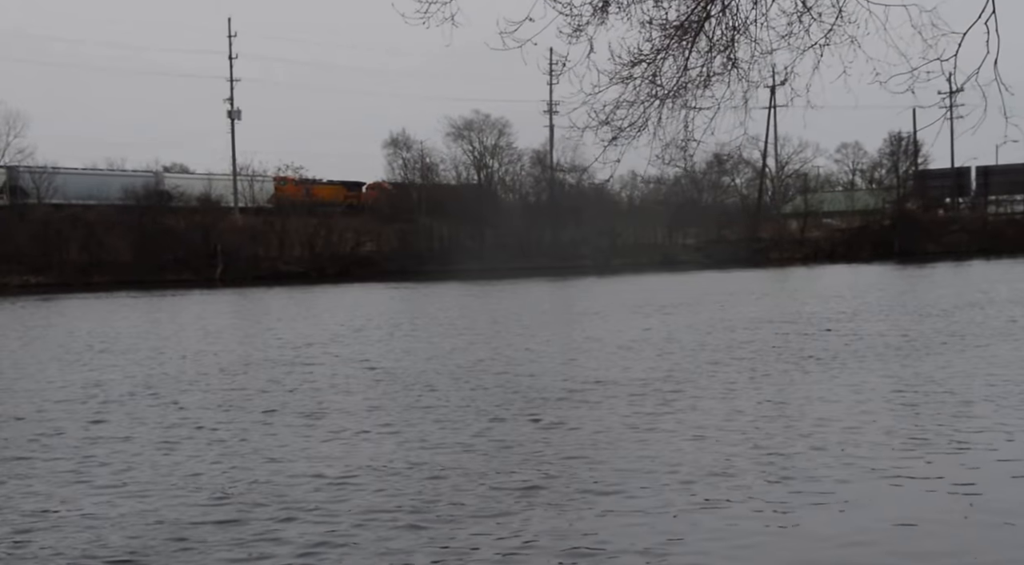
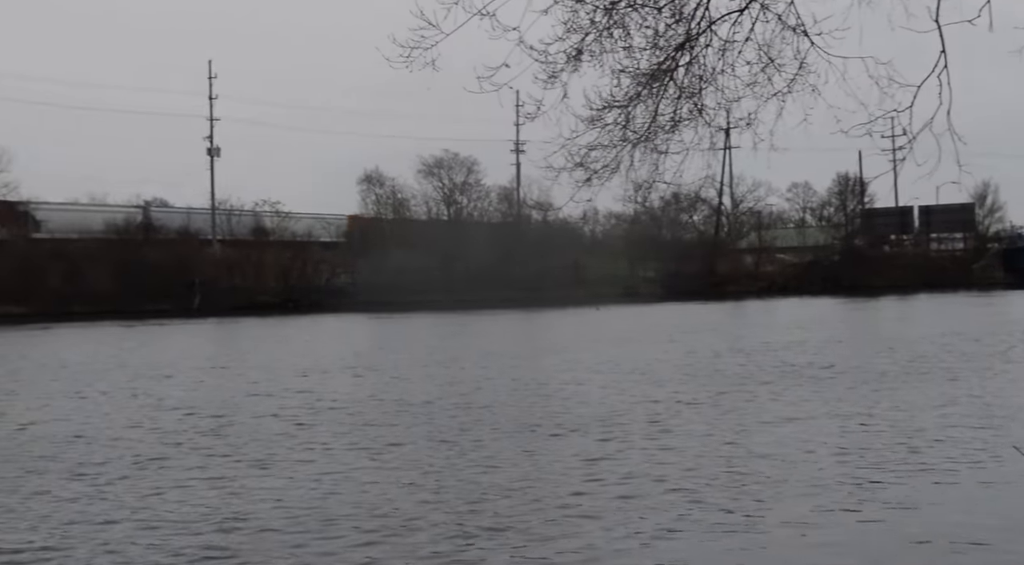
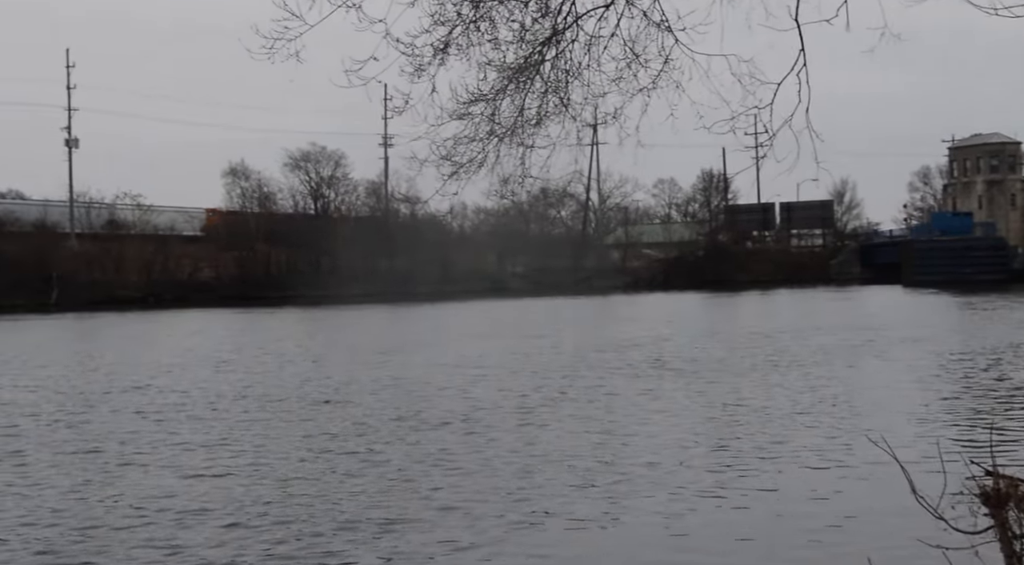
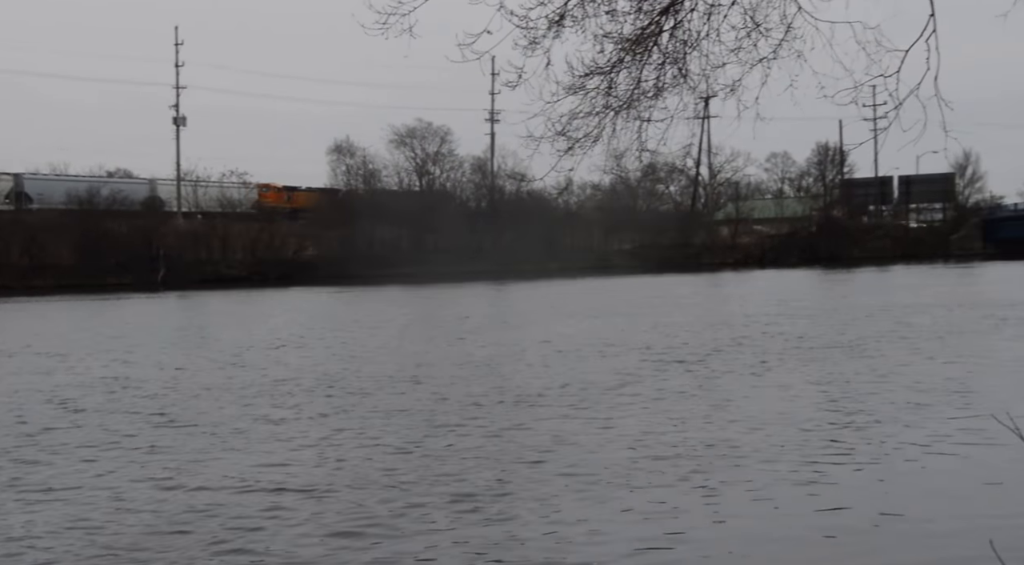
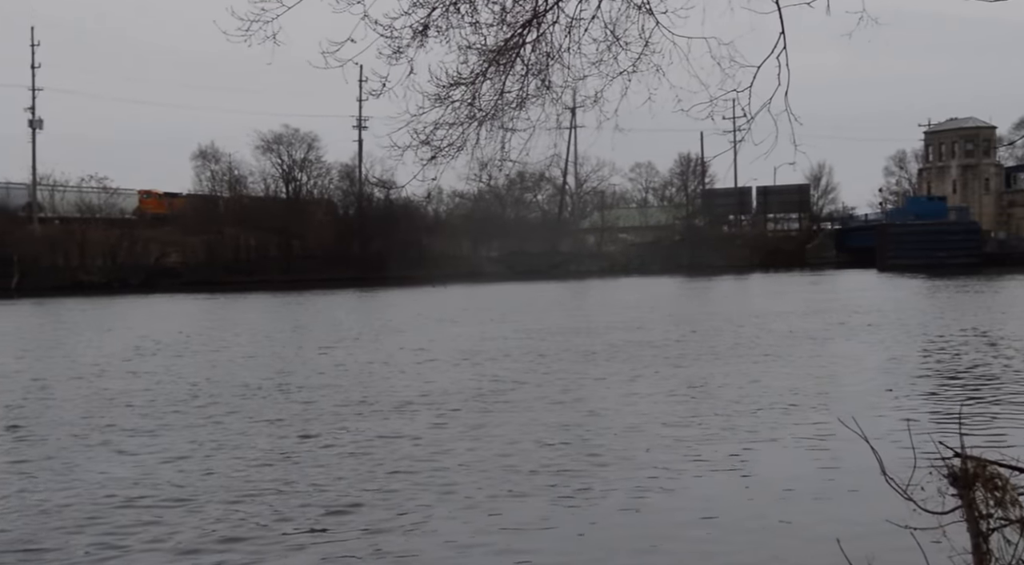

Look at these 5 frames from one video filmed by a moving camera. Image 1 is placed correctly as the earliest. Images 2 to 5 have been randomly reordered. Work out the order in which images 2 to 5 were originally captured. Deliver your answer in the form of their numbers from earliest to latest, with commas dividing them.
4, 5, 3, 2
